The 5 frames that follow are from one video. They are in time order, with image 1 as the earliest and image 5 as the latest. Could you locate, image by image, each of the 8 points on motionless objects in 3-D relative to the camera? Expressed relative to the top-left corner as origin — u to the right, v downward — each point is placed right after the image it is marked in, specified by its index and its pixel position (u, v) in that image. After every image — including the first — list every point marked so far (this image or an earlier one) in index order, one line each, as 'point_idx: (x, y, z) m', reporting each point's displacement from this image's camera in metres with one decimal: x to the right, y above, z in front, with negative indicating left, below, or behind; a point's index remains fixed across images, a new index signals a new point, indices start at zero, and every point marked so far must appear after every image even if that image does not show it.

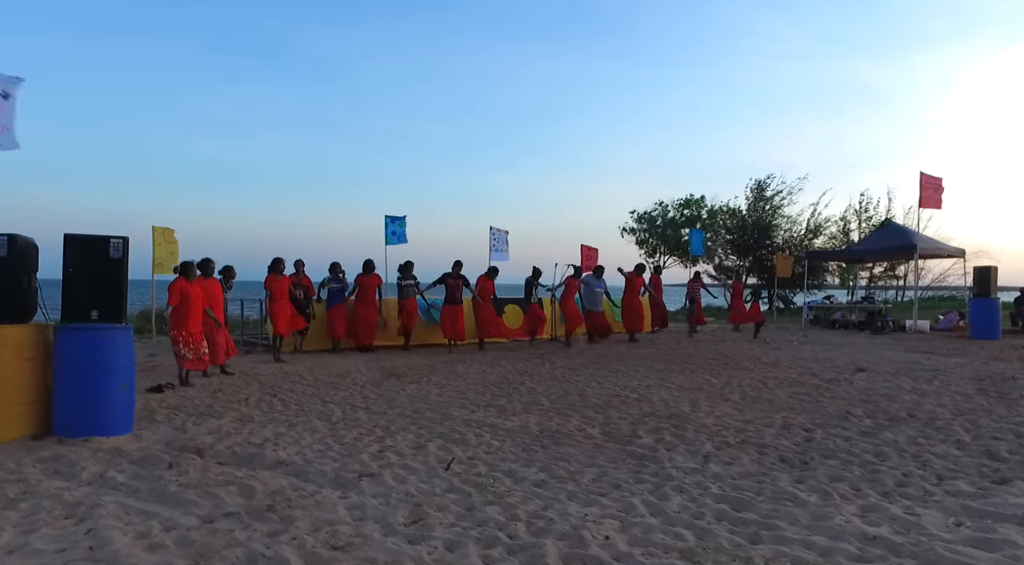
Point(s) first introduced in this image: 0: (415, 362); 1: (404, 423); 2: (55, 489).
0: (-1.3, -1.1, +9.5) m
1: (-0.9, -1.2, +5.8) m
2: (-2.6, -1.2, +3.9) m
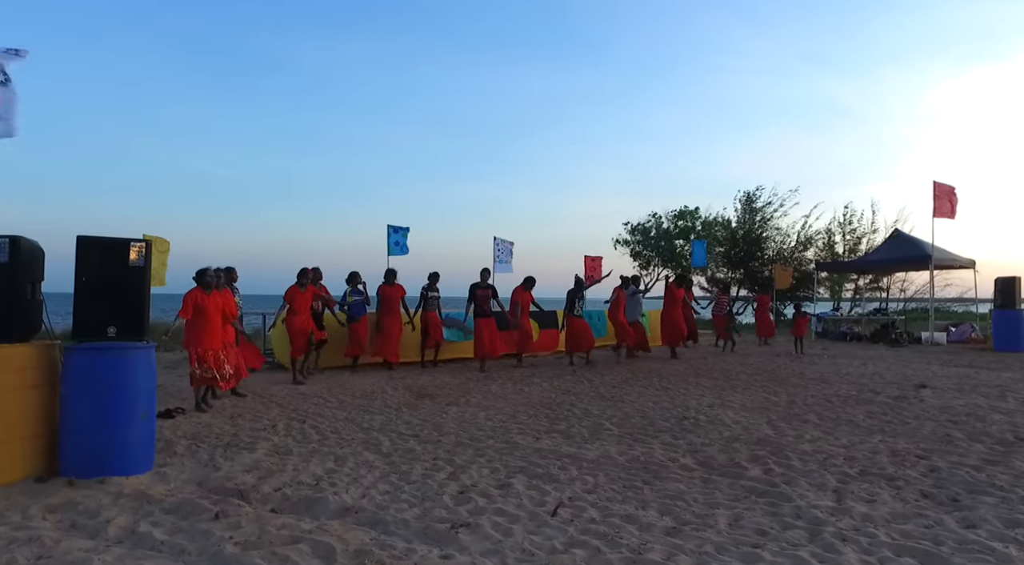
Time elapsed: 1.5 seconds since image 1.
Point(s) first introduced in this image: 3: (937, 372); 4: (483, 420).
0: (-0.9, -1.3, +8.7) m
1: (-0.3, -1.3, +5.0) m
2: (-2.0, -1.2, +3.1) m
3: (+6.3, -1.3, +10.2) m
4: (-0.3, -1.3, +6.4) m
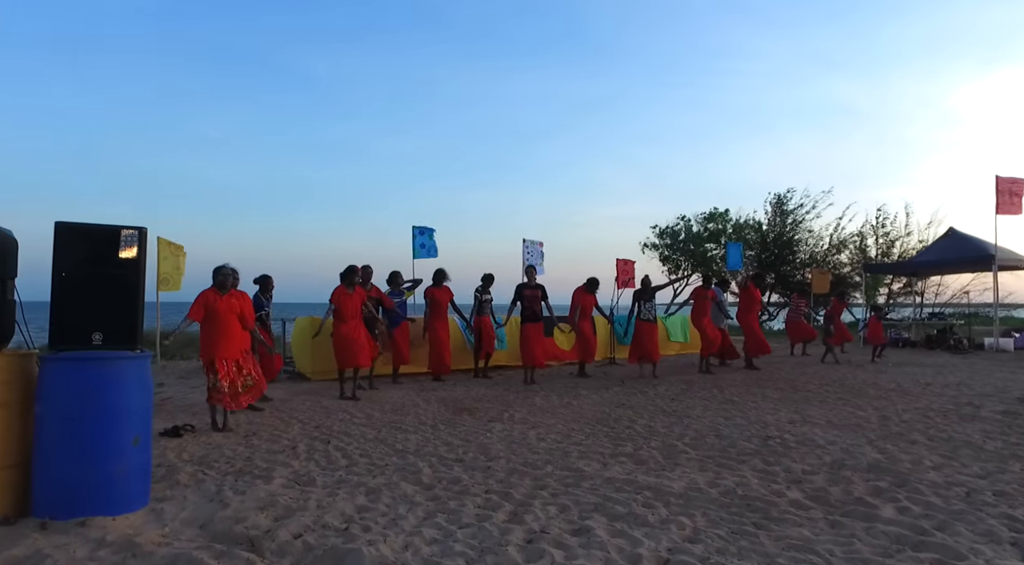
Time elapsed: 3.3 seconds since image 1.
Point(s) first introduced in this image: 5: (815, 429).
0: (-0.4, -1.3, +7.9) m
1: (+0.1, -1.2, +4.2) m
2: (-1.6, -1.2, +2.3) m
3: (+6.9, -1.3, +9.1) m
4: (+0.2, -1.3, +5.5) m
5: (+2.6, -1.3, +5.9) m
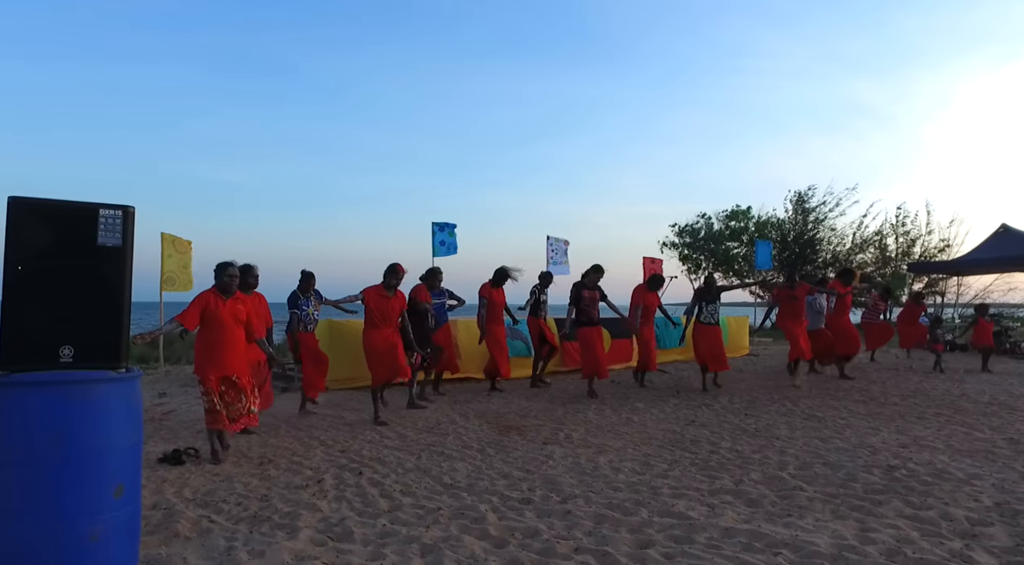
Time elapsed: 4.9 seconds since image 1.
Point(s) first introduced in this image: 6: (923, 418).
0: (+0.1, -1.3, +6.9) m
1: (+0.5, -1.2, +3.2) m
2: (-1.2, -1.2, +1.4) m
3: (+7.4, -1.3, +8.1) m
4: (+0.6, -1.2, +4.5) m
5: (+3.1, -1.3, +5.0) m
6: (+3.9, -1.3, +6.4) m
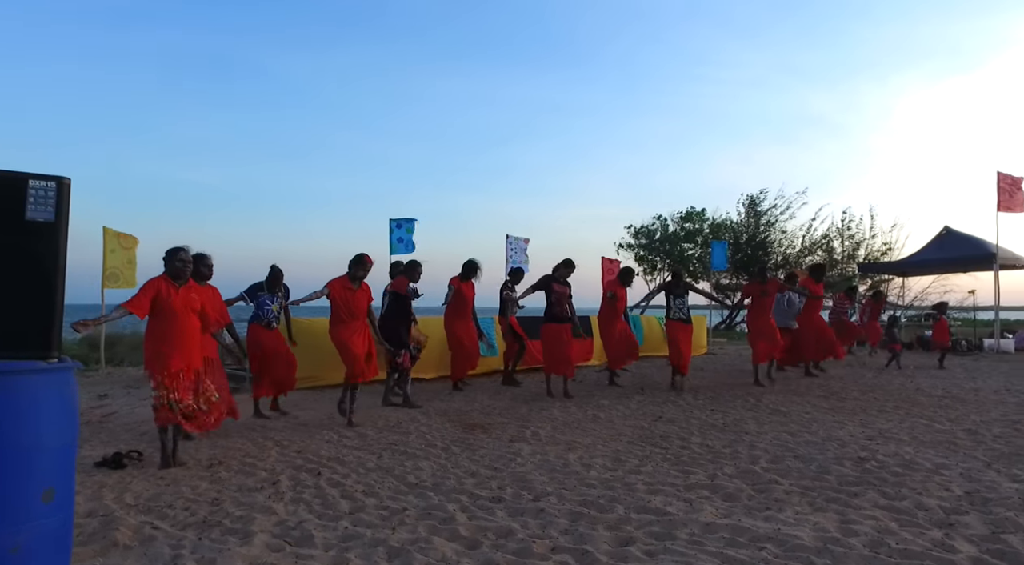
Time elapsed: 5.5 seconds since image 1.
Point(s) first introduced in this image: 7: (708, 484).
0: (-0.3, -1.2, +6.7) m
1: (+0.4, -1.1, +3.0) m
2: (-1.2, -1.1, +1.1) m
3: (+6.9, -1.3, +8.4) m
4: (+0.4, -1.2, +4.4) m
5: (+2.9, -1.2, +5.0) m
6: (+3.5, -1.2, +6.5) m
7: (+1.1, -1.2, +4.0) m
